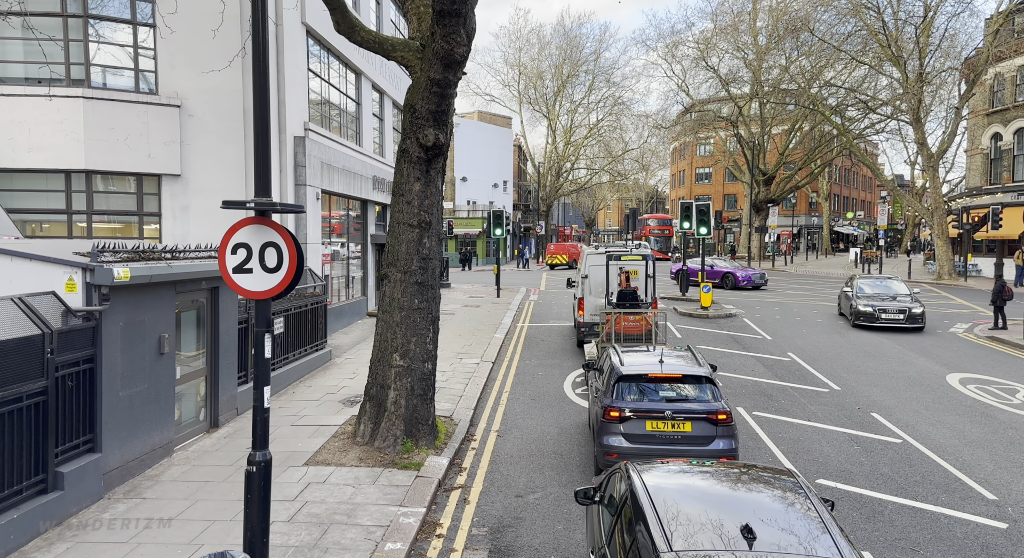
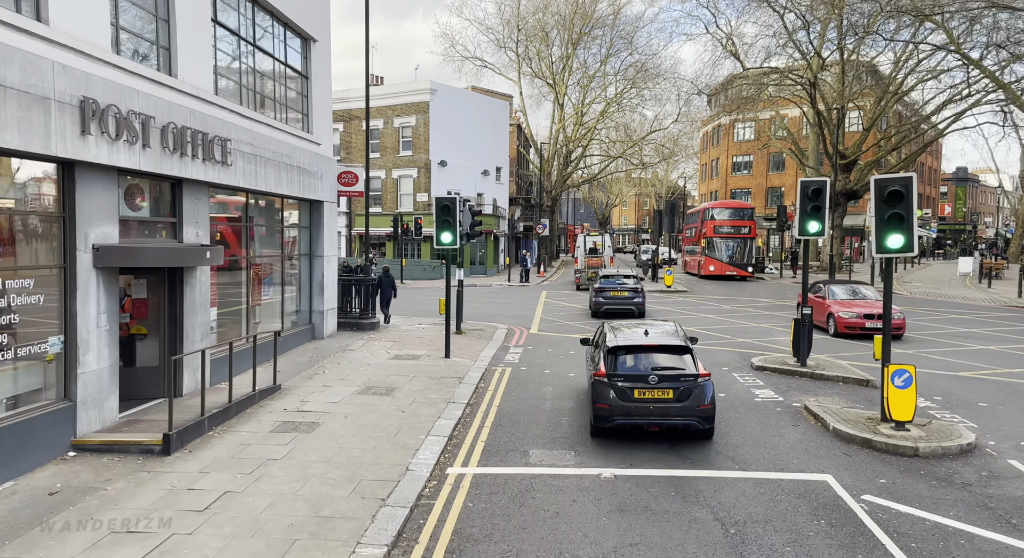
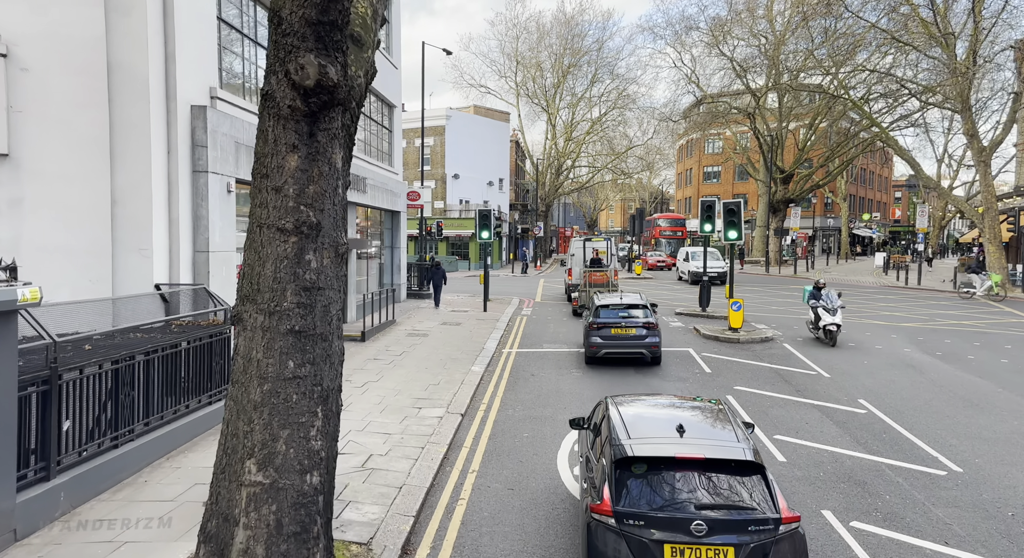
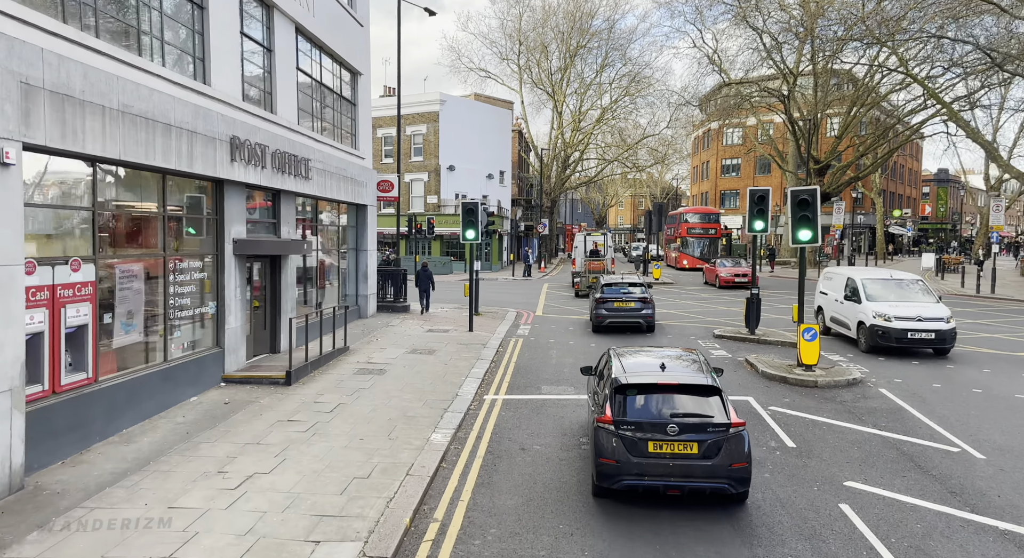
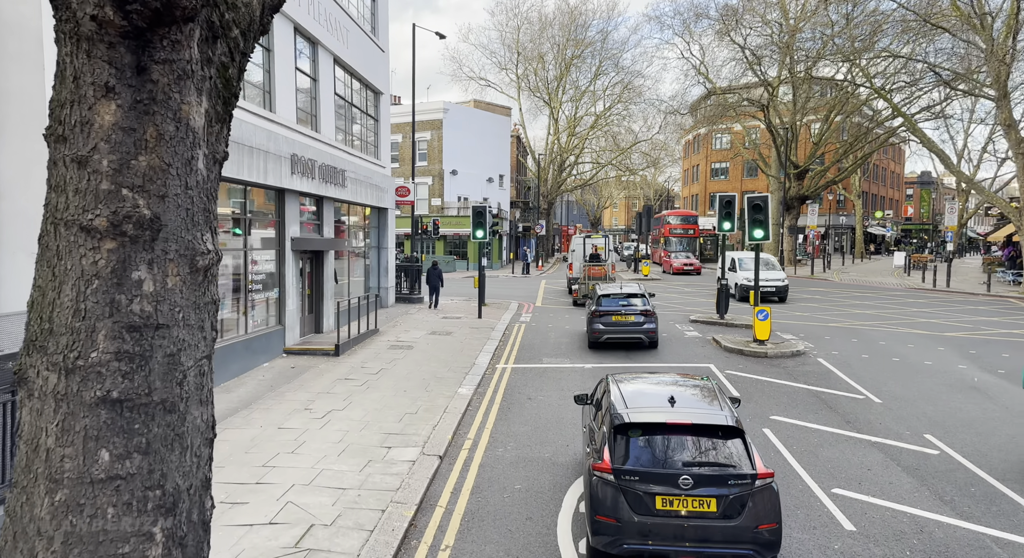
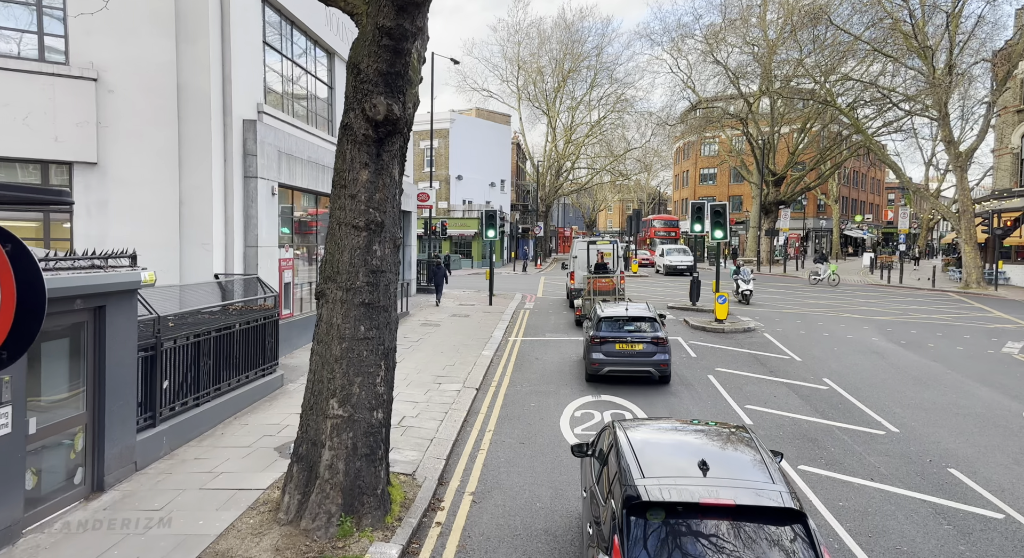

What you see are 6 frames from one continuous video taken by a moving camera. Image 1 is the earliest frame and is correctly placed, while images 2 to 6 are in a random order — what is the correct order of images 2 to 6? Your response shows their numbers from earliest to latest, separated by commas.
6, 3, 5, 4, 2
